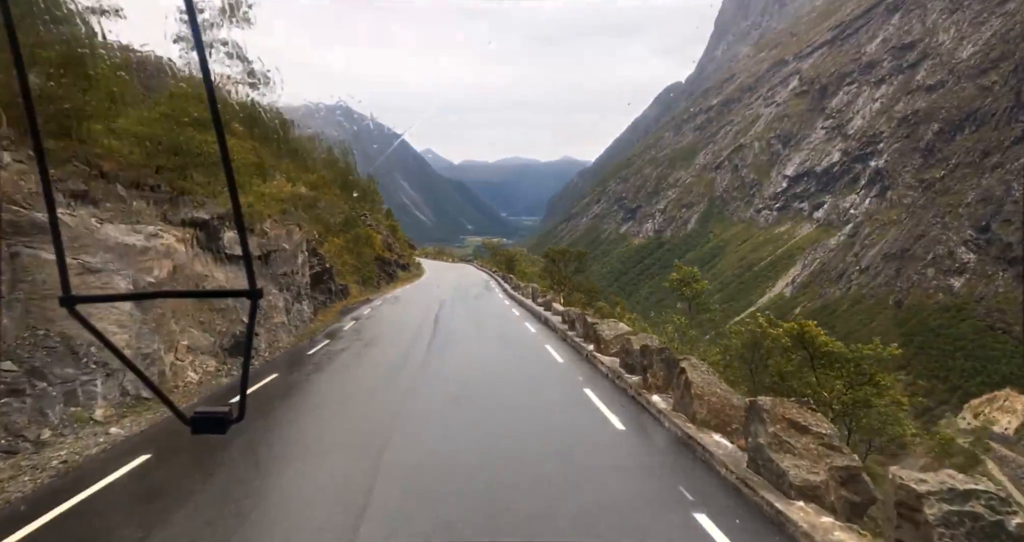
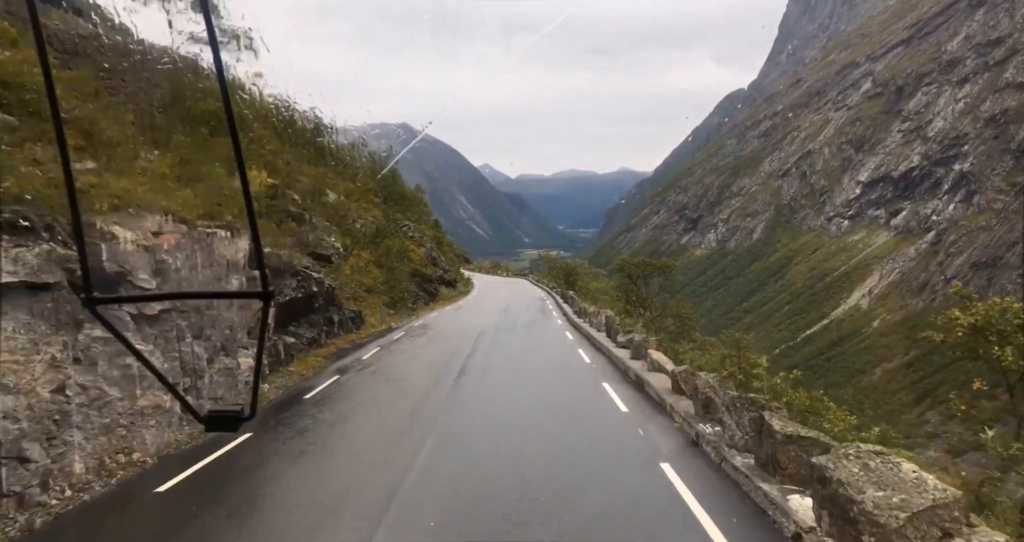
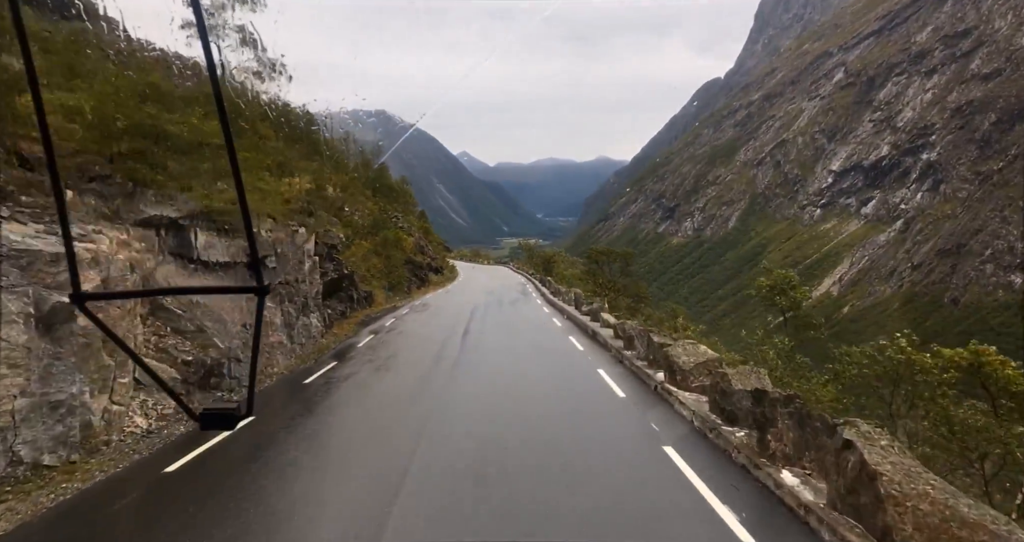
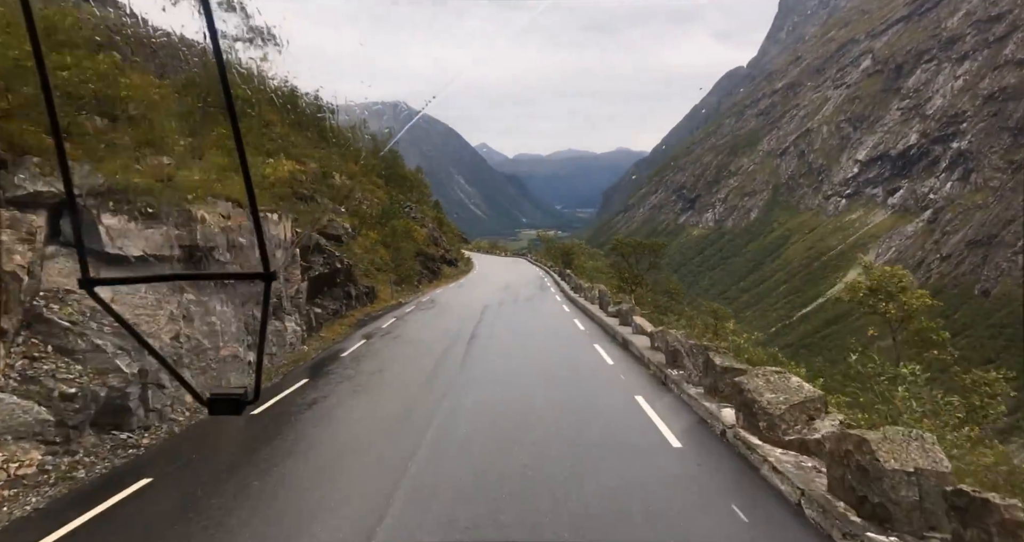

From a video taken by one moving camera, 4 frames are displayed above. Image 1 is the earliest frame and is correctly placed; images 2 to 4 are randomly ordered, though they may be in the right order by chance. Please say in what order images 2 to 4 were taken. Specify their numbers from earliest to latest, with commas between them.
3, 4, 2
